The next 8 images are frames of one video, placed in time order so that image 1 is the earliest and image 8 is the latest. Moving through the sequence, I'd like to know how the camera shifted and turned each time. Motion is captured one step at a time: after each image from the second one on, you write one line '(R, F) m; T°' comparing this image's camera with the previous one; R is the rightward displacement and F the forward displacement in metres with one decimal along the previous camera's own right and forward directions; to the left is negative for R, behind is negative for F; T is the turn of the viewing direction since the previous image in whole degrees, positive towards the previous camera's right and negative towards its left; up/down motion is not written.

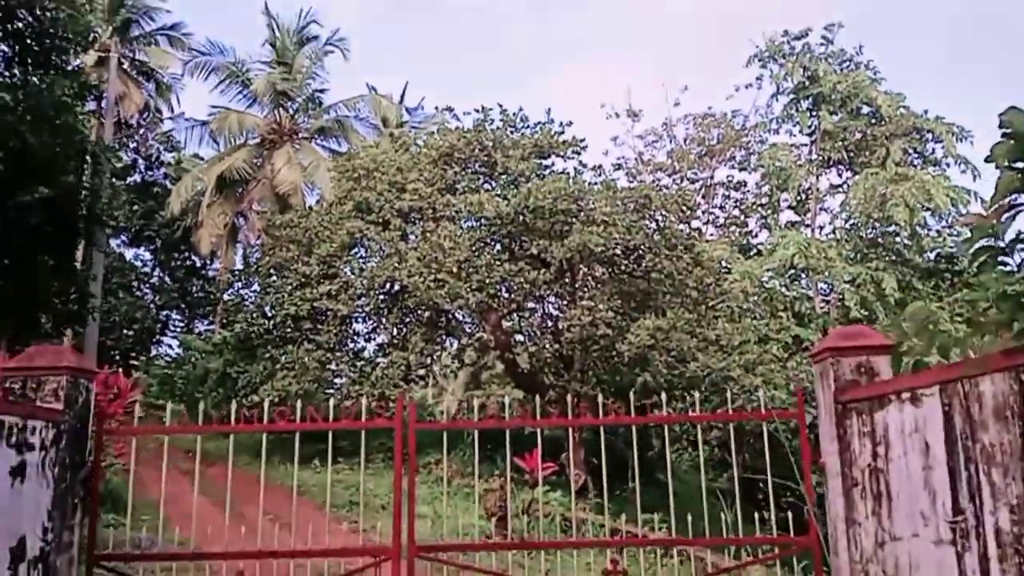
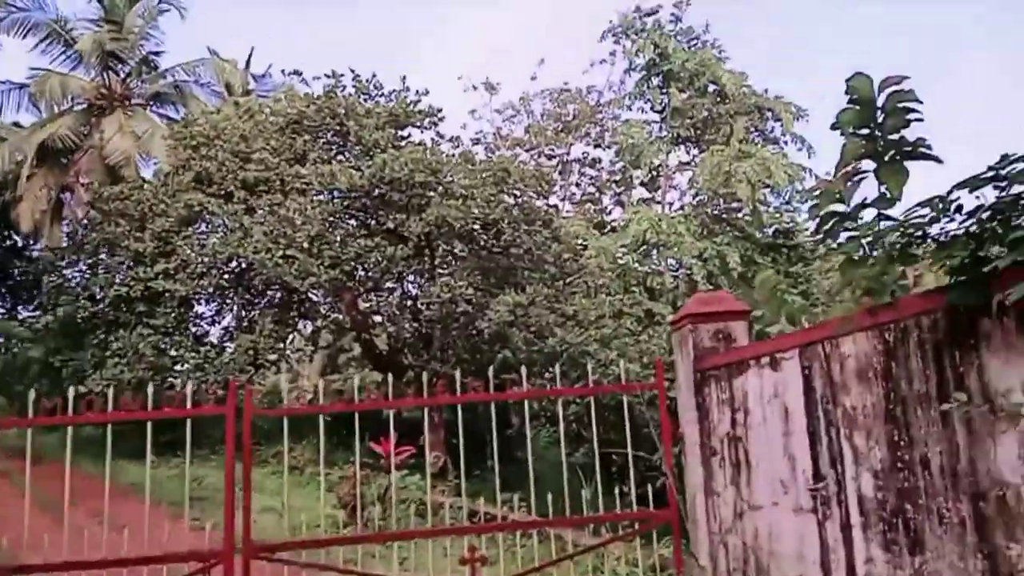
(0.0, +0.2) m; +10°
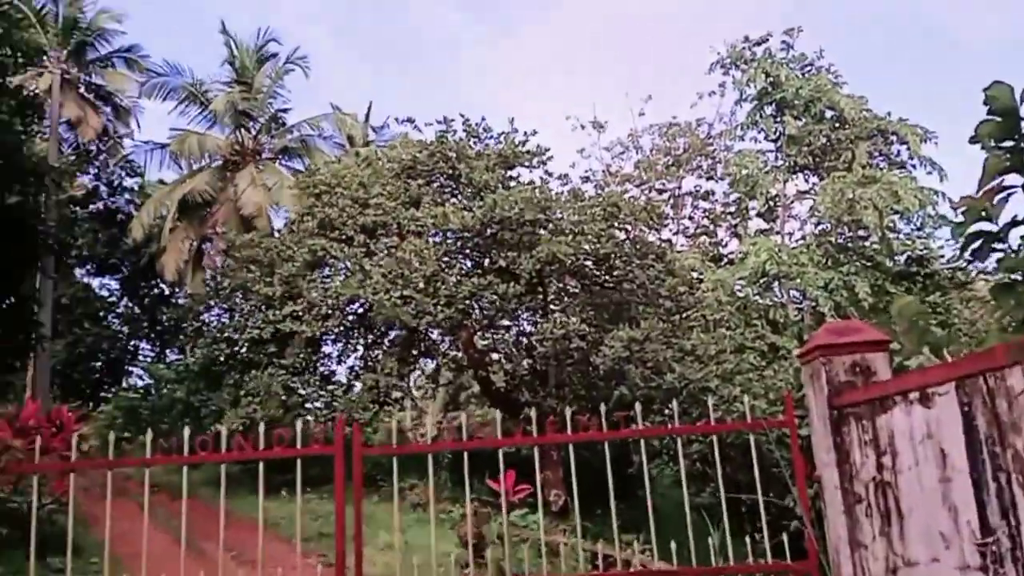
(0.0, 0.0) m; -8°
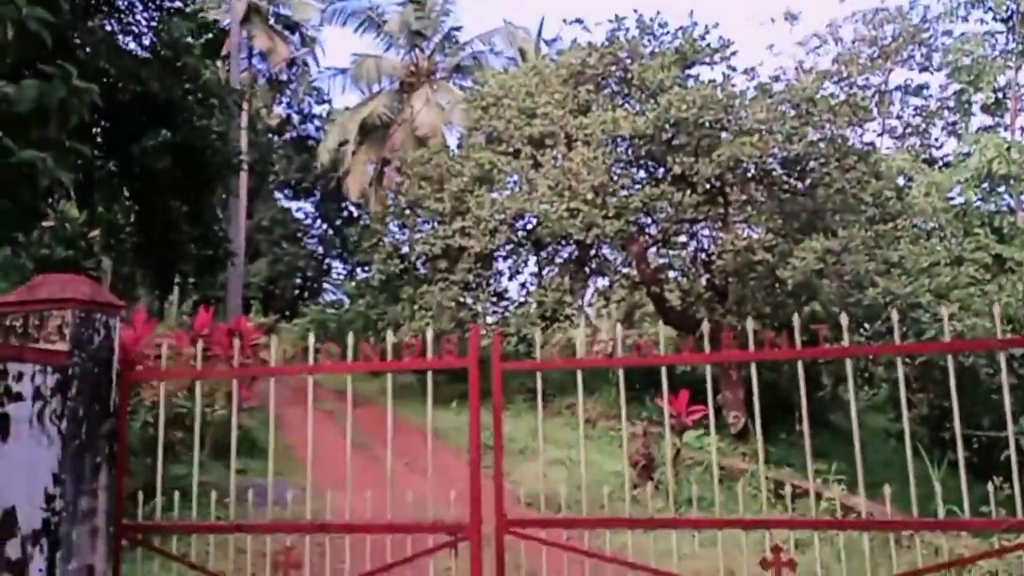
(+0.1, +0.5) m; -13°
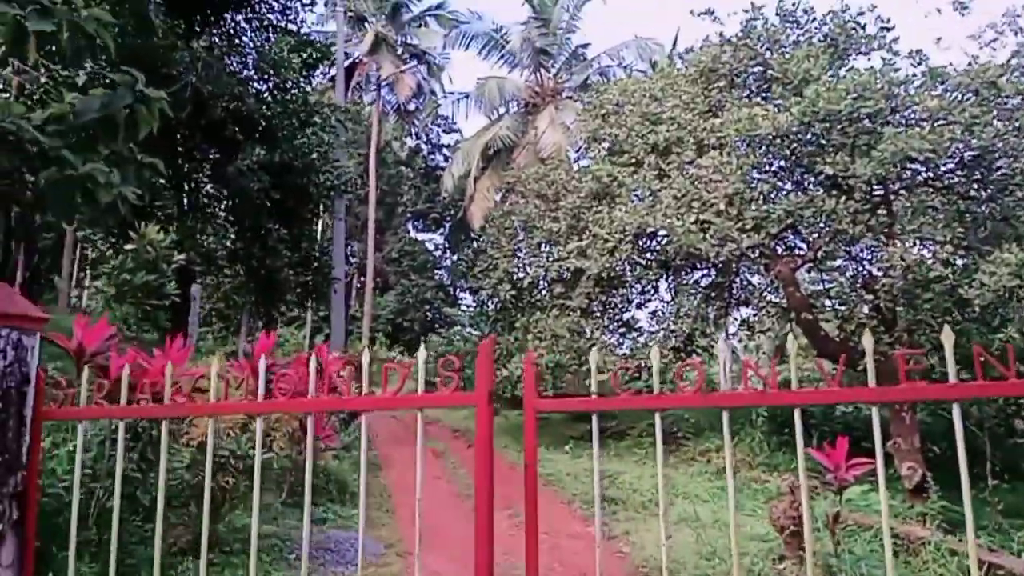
(+0.2, +1.0) m; -10°
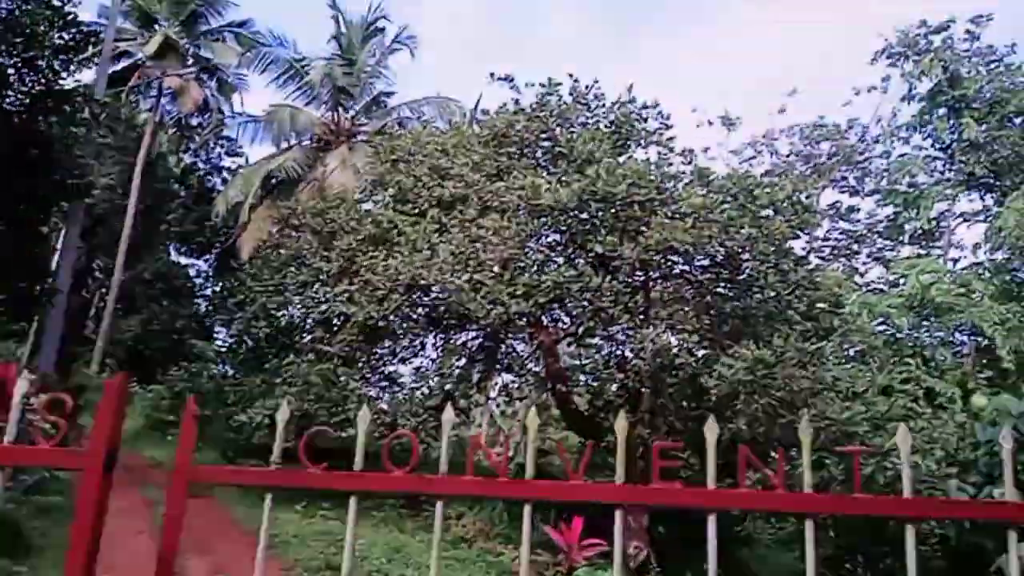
(+0.2, +0.3) m; +15°
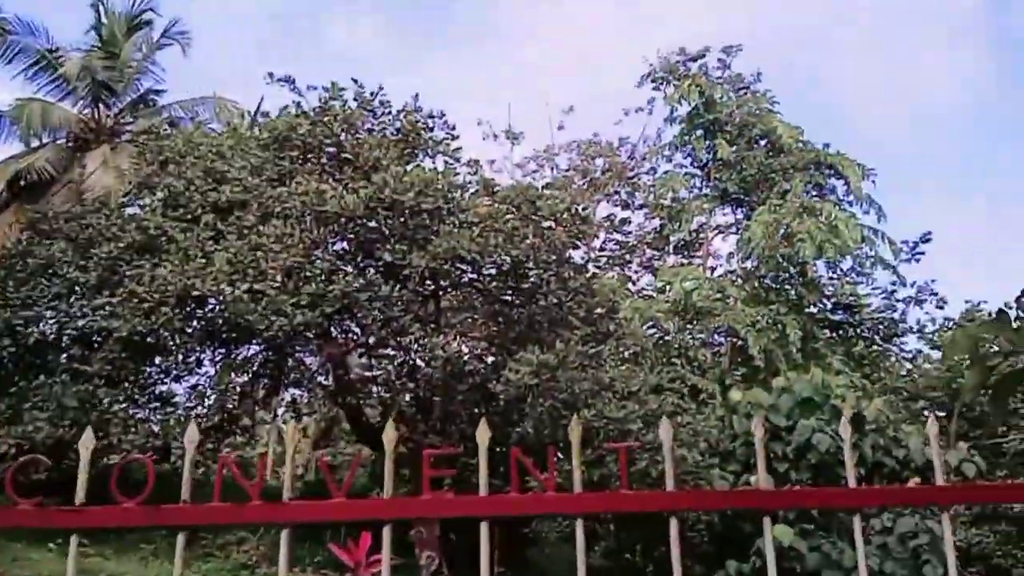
(0.0, +0.1) m; +15°
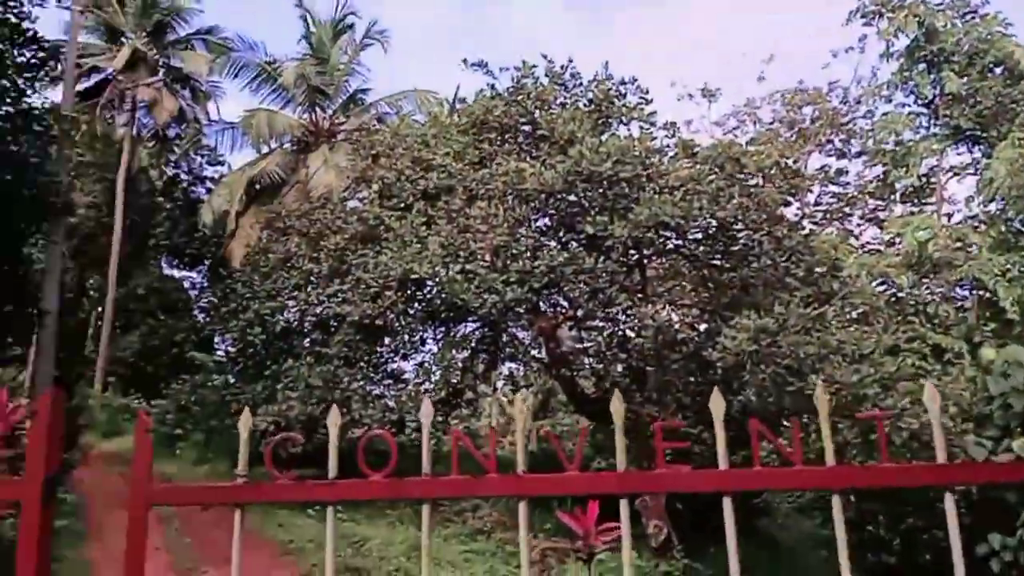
(0.0, +0.1) m; -14°
